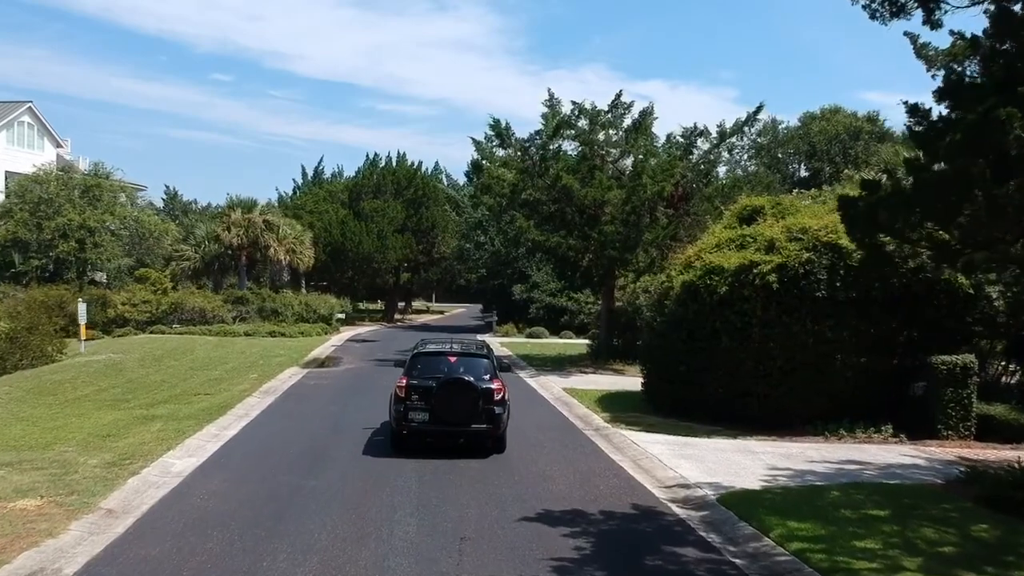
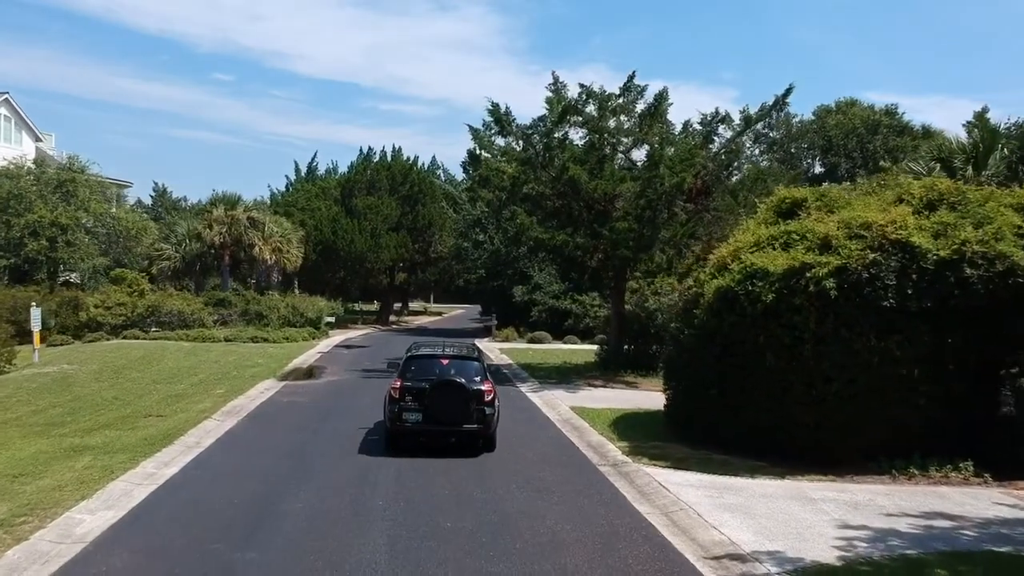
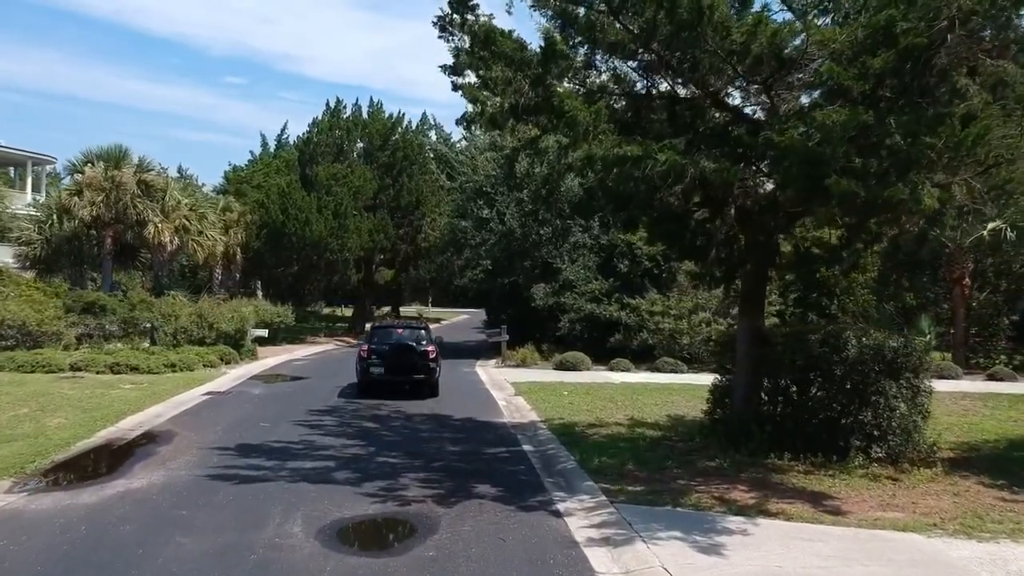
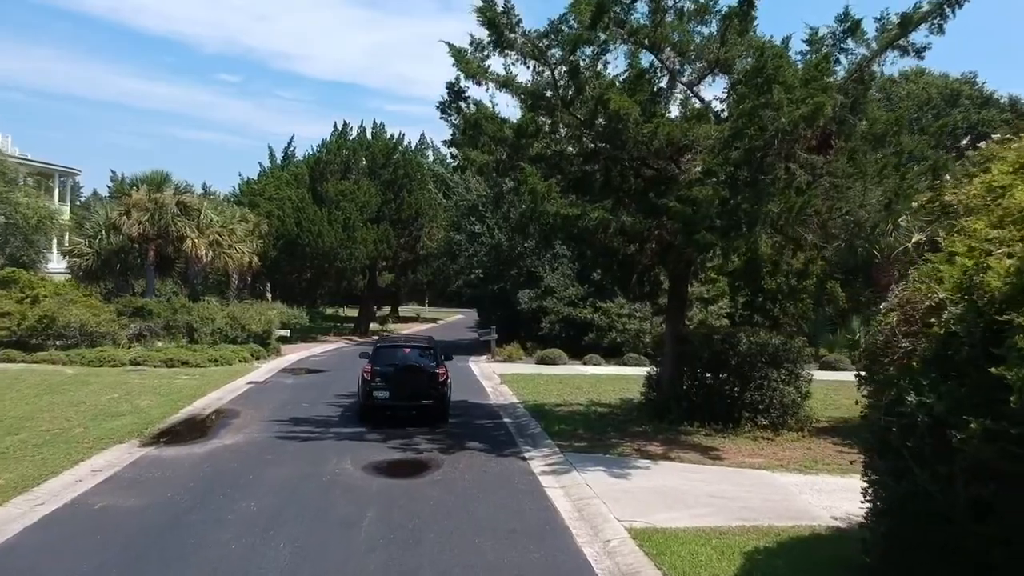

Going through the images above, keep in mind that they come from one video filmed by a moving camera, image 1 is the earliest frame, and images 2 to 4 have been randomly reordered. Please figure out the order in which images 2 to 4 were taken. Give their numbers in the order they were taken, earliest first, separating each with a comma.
2, 4, 3
